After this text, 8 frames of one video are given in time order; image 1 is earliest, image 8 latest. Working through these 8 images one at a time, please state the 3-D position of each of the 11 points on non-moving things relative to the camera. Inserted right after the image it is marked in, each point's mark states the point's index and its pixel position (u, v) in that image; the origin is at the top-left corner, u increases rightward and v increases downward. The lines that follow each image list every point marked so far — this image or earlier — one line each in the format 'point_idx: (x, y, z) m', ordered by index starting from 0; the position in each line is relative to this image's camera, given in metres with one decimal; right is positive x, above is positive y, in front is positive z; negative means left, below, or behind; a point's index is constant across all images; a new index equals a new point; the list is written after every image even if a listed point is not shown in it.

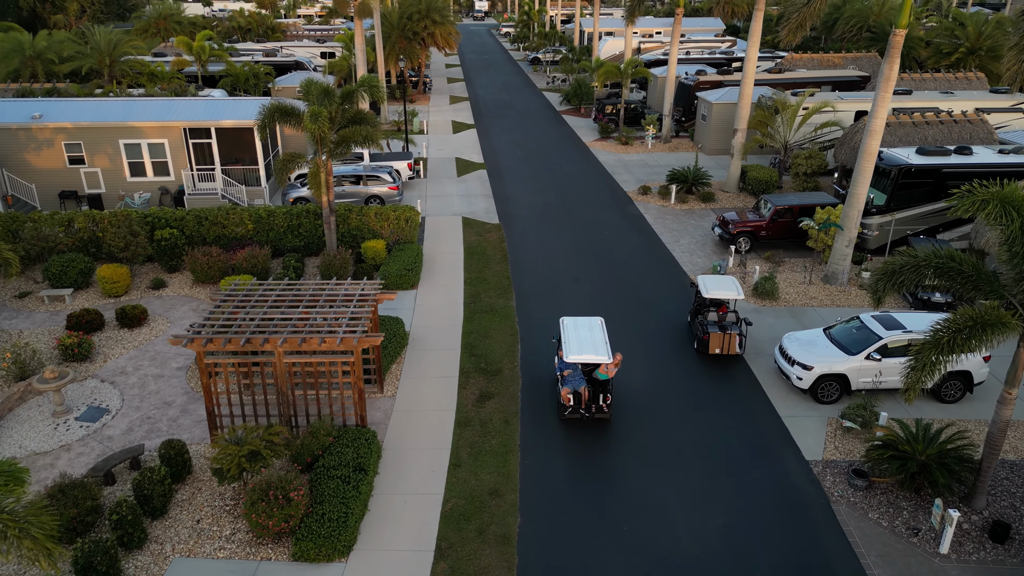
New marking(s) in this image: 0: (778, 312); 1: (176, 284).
0: (+6.4, -0.6, +17.5) m
1: (-8.7, +0.1, +19.0) m
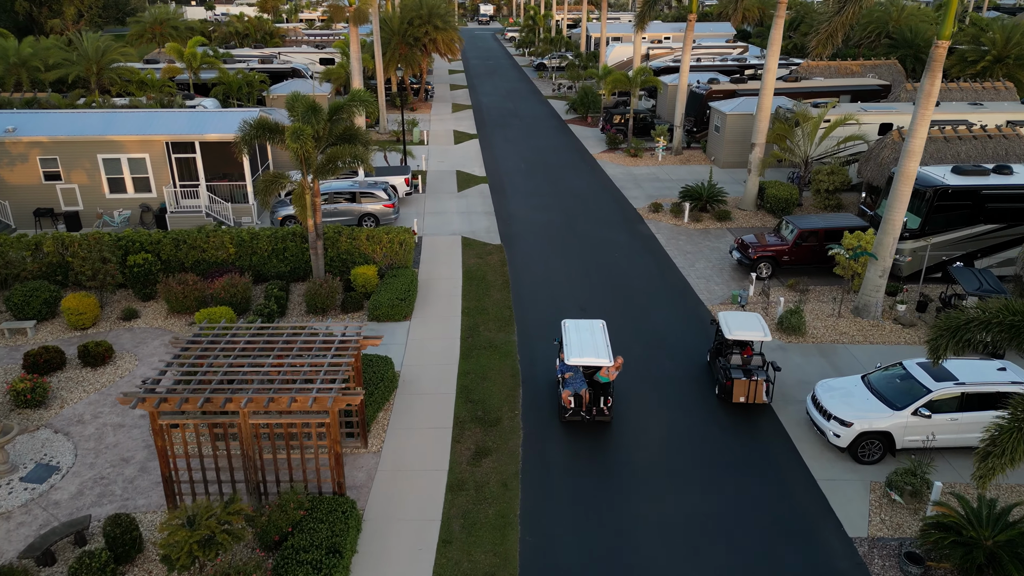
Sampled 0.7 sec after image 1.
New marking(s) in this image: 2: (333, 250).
0: (+6.4, -1.3, +15.9) m
1: (-8.7, -0.6, +17.5) m
2: (-4.7, +1.0, +19.0) m
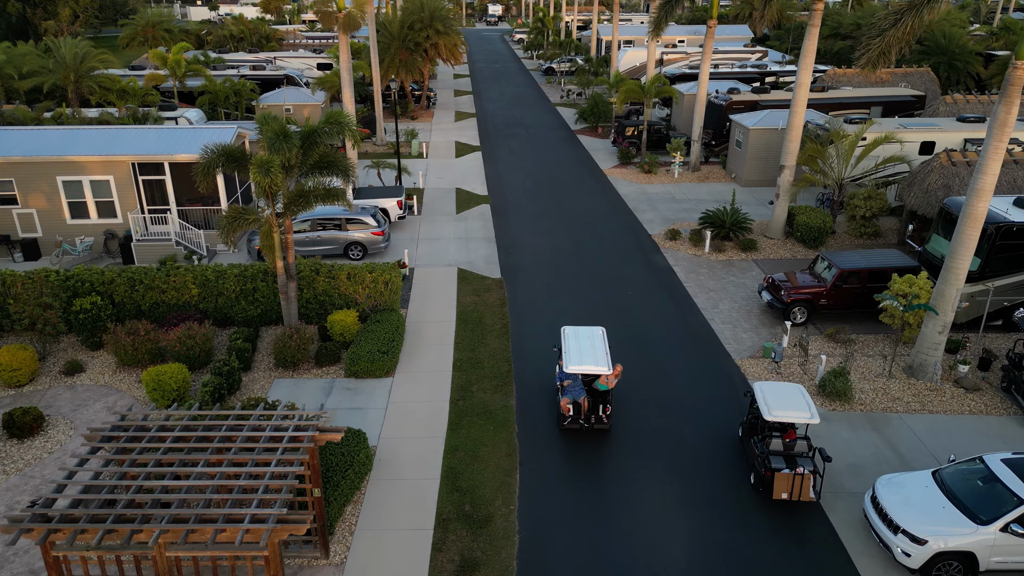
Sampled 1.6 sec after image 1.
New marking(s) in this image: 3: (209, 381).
0: (+6.4, -2.5, +13.6) m
1: (-8.7, -1.7, +15.3) m
2: (-4.7, -0.1, +16.8) m
3: (-5.7, -1.7, +13.7) m
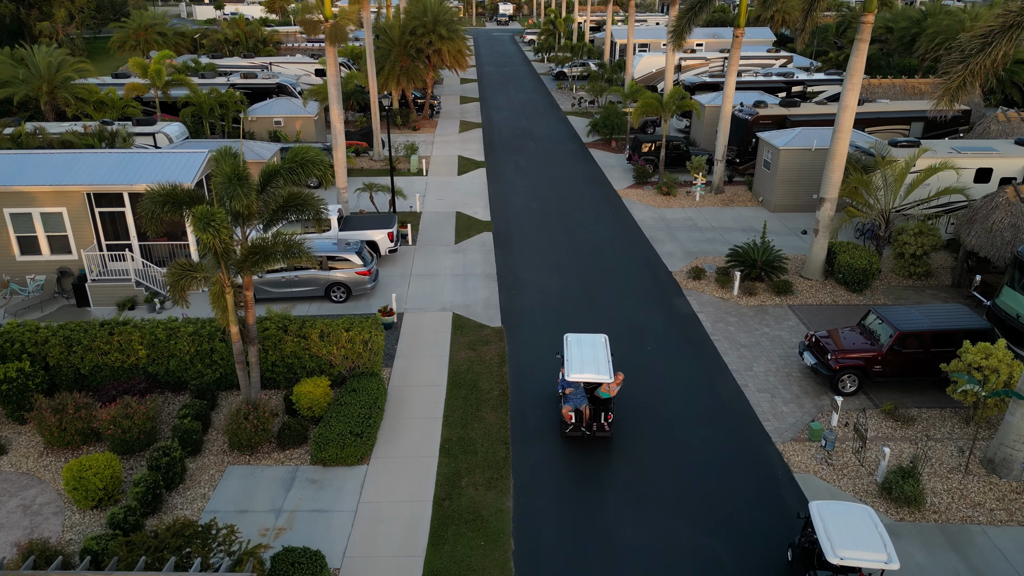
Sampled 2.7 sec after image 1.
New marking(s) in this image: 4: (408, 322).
0: (+6.3, -3.7, +11.0) m
1: (-8.8, -2.8, +13.0) m
2: (-4.7, -1.3, +14.4) m
3: (-5.8, -3.0, +11.4) m
4: (-2.6, -0.8, +18.0) m
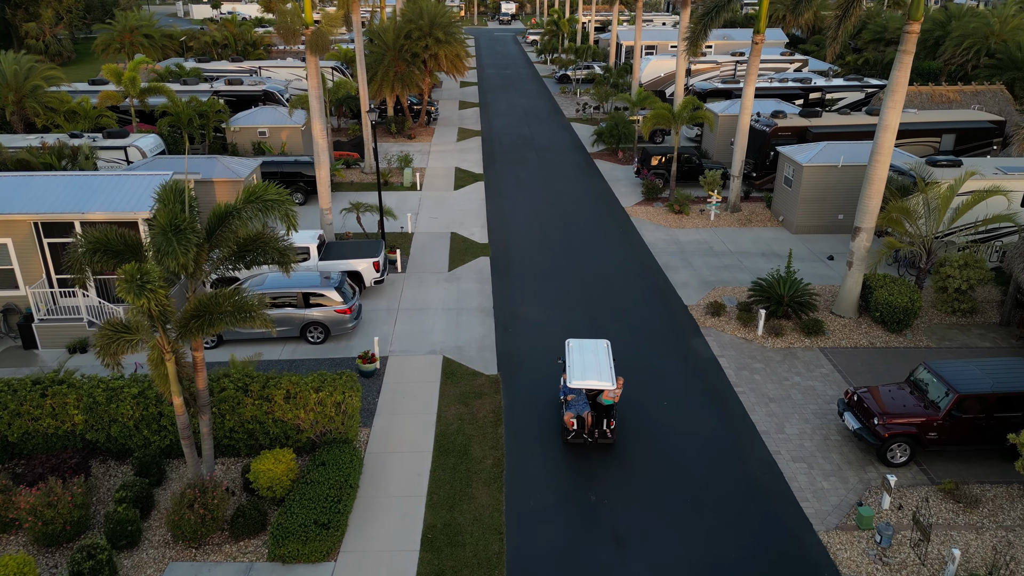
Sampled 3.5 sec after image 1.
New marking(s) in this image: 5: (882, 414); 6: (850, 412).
0: (+6.2, -4.7, +9.0) m
1: (-8.8, -3.8, +11.1) m
2: (-4.8, -2.2, +12.4) m
3: (-5.9, -3.9, +9.4) m
4: (-2.6, -1.8, +16.0) m
5: (+6.5, -2.2, +12.7) m
6: (+6.2, -2.3, +13.3) m
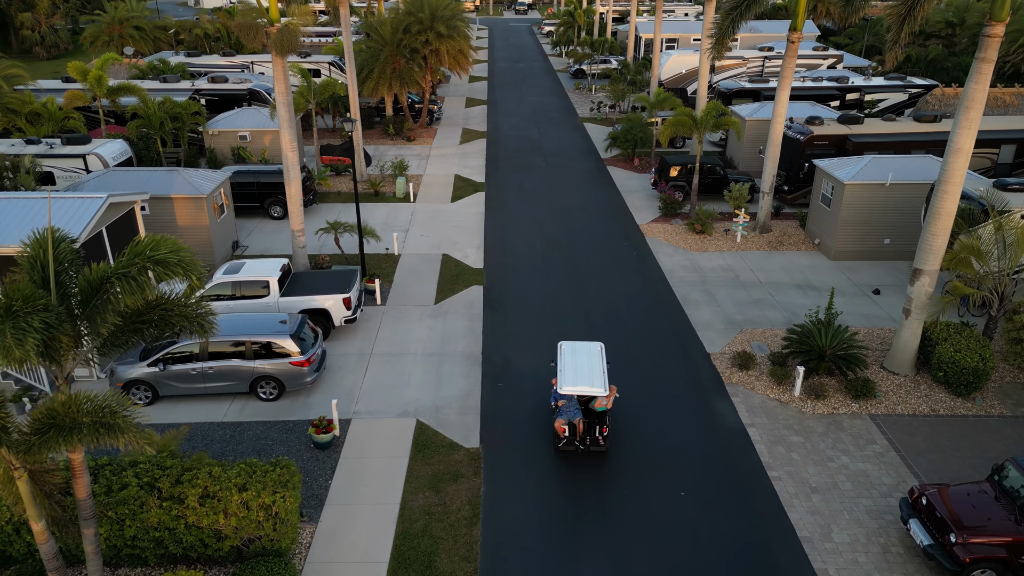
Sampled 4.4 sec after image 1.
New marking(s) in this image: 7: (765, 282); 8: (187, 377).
0: (+5.7, -5.8, +6.2) m
1: (-9.2, -4.7, +8.7) m
2: (-5.1, -3.2, +9.9) m
3: (-6.3, -4.9, +6.9) m
4: (-2.9, -2.7, +13.4) m
5: (+6.1, -3.3, +9.9) m
6: (+5.9, -3.4, +10.4) m
7: (+6.7, +0.2, +19.4) m
8: (-6.2, -1.7, +14.0) m
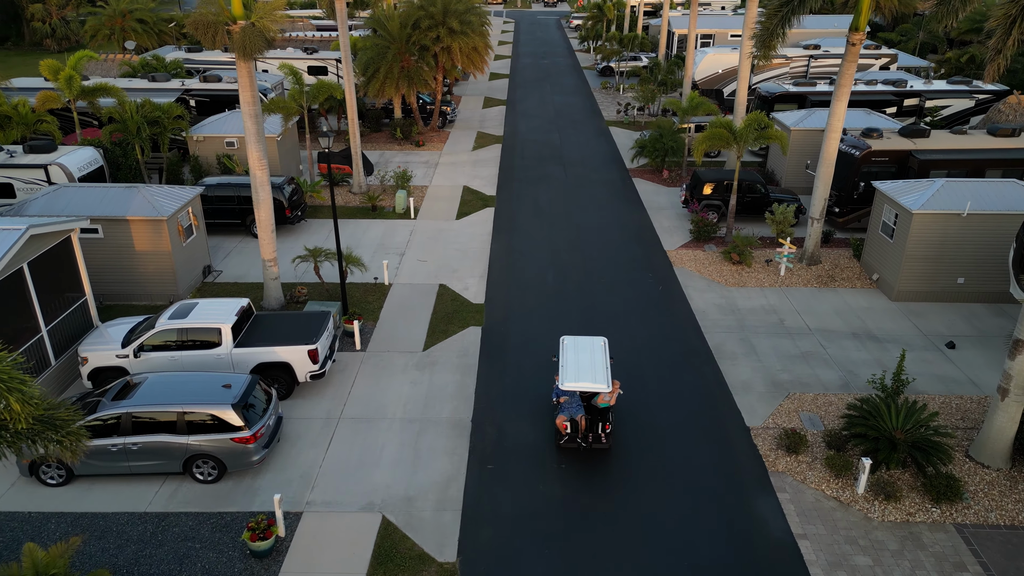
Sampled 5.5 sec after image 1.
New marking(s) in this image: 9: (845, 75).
0: (+5.2, -7.0, +3.3) m
1: (-9.6, -5.6, +6.3) m
2: (-5.4, -4.1, +7.3) m
3: (-6.8, -5.9, +4.5) m
4: (-3.1, -3.7, +10.8) m
5: (+5.8, -4.5, +6.9) m
6: (+5.5, -4.5, +7.5) m
7: (+6.8, -0.9, +16.4) m
8: (-6.4, -2.6, +11.5) m
9: (+8.0, +5.1, +17.4) m
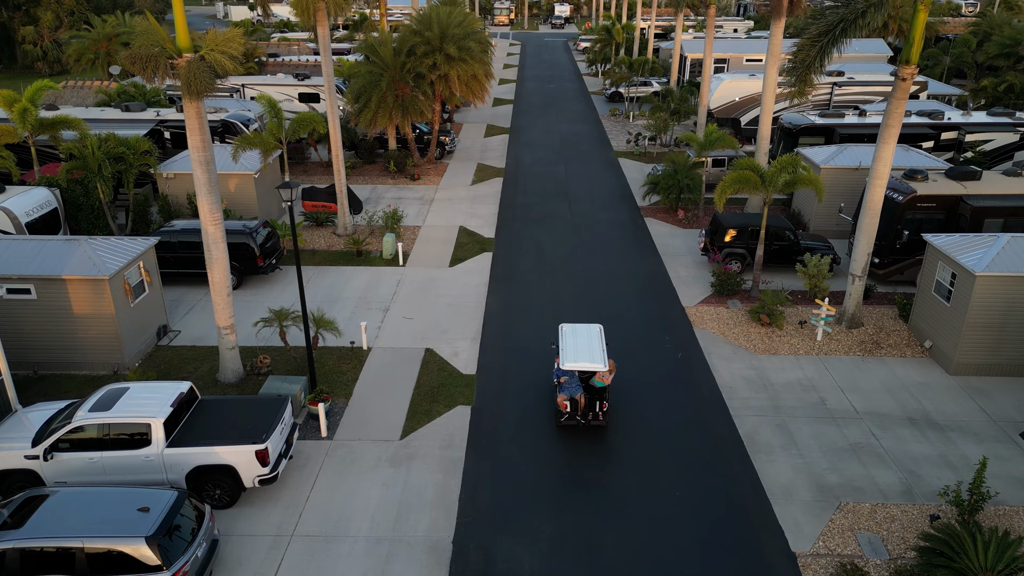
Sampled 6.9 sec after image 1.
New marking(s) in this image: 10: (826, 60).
0: (+5.0, -8.1, +0.7) m
1: (-9.9, -6.7, +3.9) m
2: (-5.6, -5.3, +4.9) m
3: (-7.0, -7.0, +2.0) m
4: (-3.2, -4.9, +8.3) m
5: (+5.5, -5.7, +4.4) m
6: (+5.3, -5.7, +5.0) m
7: (+6.7, -2.4, +13.9) m
8: (-6.5, -3.9, +9.1) m
9: (+7.9, +3.7, +15.1) m
10: (+6.9, +5.1, +16.1) m
